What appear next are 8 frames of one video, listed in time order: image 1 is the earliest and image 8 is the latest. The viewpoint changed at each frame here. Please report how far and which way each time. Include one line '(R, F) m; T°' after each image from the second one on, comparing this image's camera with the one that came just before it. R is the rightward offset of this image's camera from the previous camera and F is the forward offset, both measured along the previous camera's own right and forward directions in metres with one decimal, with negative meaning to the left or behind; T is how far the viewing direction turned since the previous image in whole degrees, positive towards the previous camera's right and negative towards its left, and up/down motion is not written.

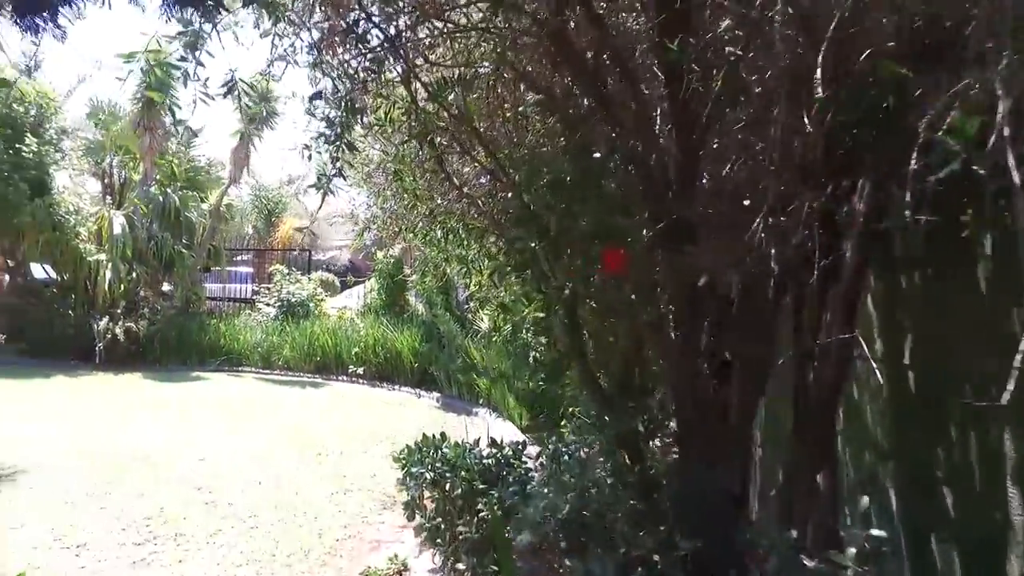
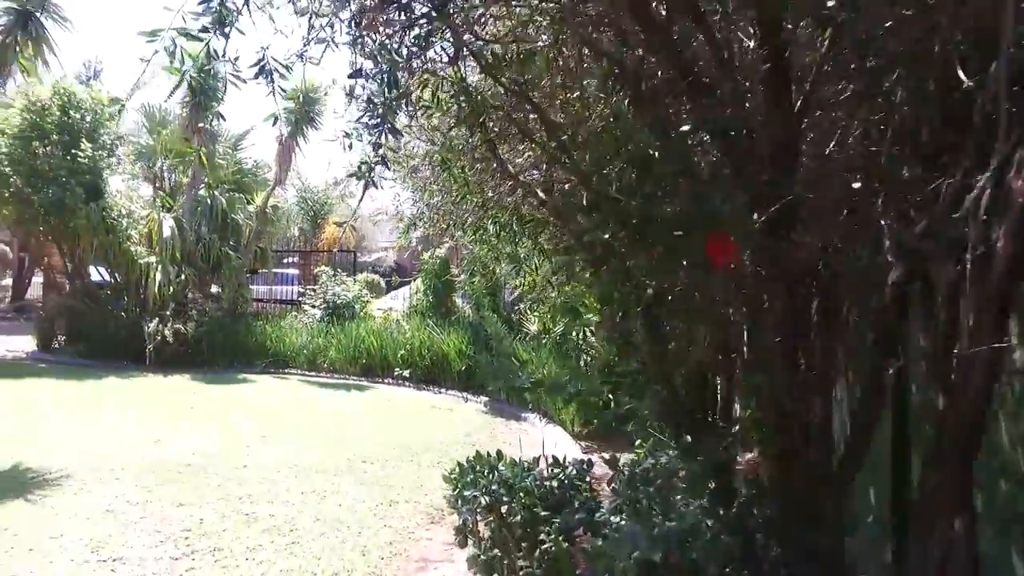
(-0.1, +0.3) m; -4°
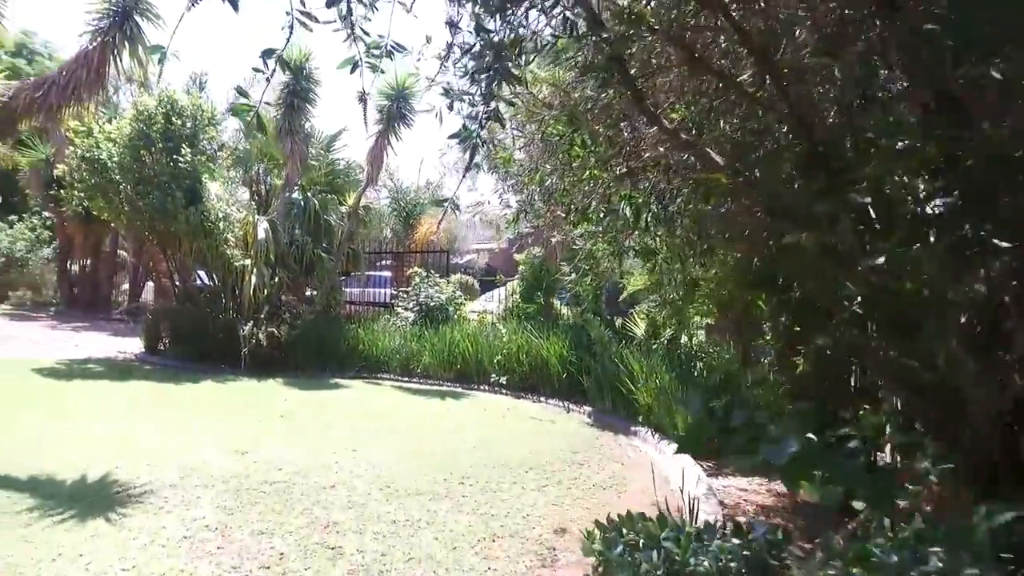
(-0.2, +0.7) m; -7°
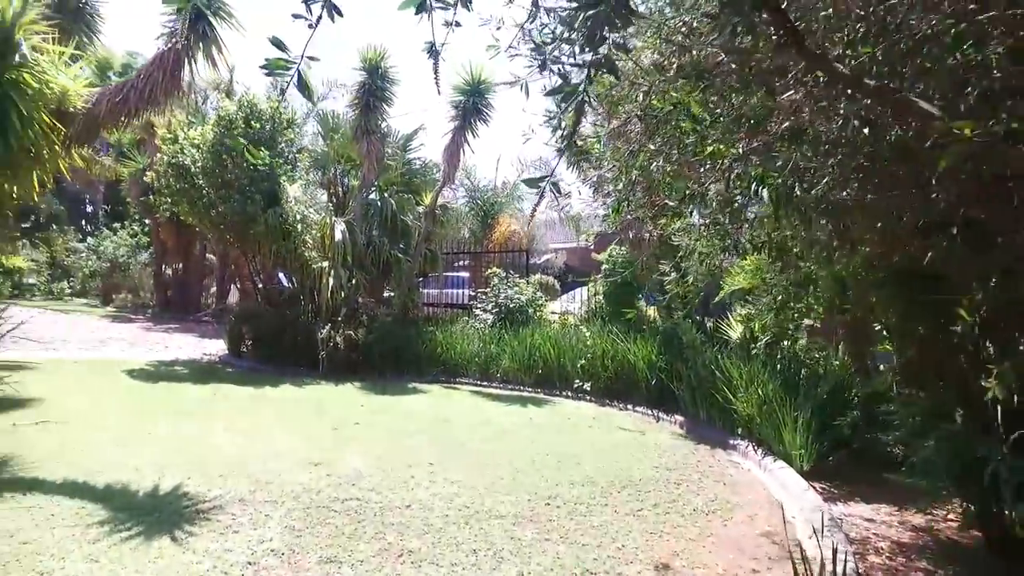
(-0.1, +0.5) m; -6°
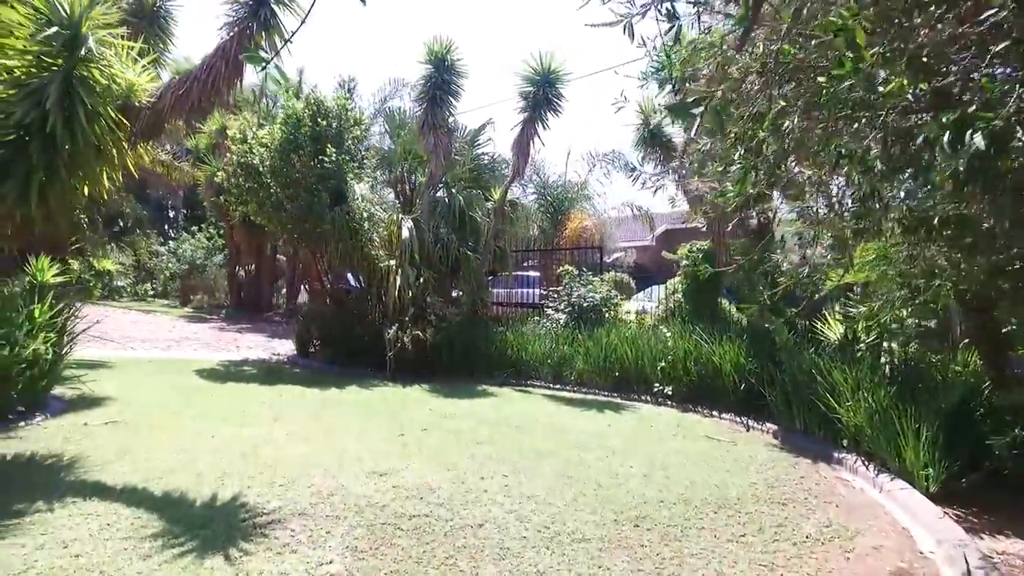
(-0.1, +0.5) m; -5°
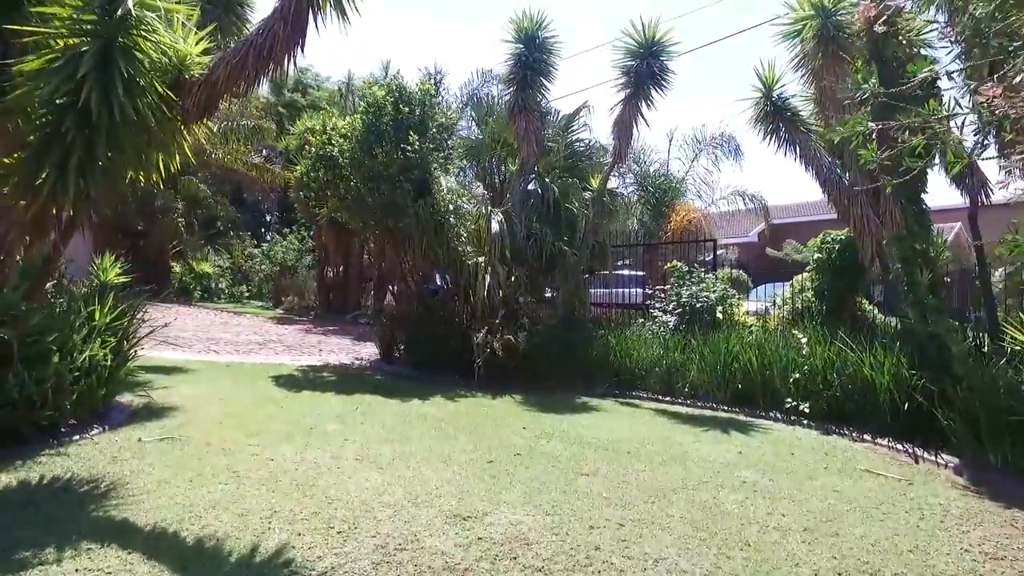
(-0.2, +1.2) m; -7°
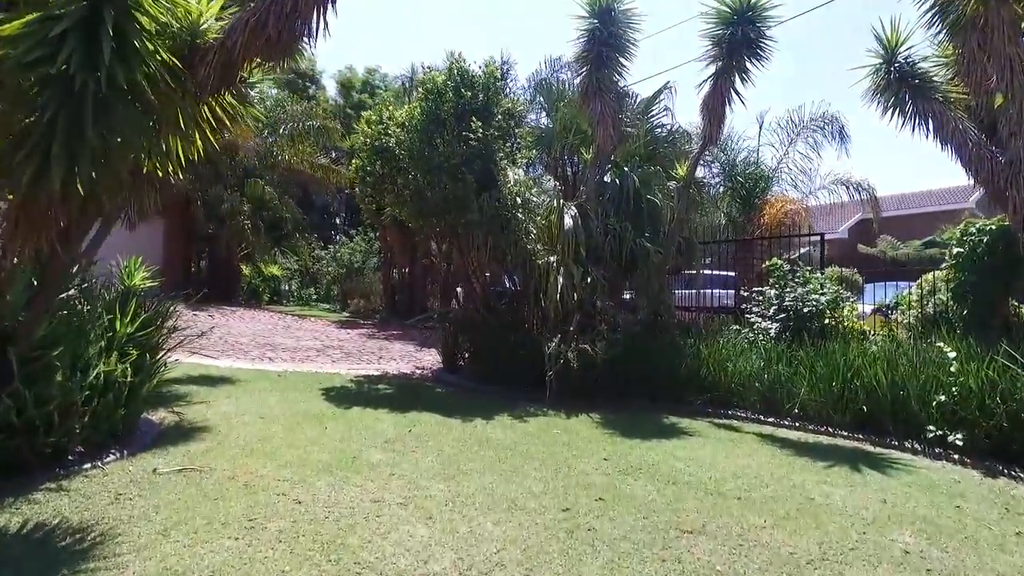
(-0.1, +1.2) m; -6°
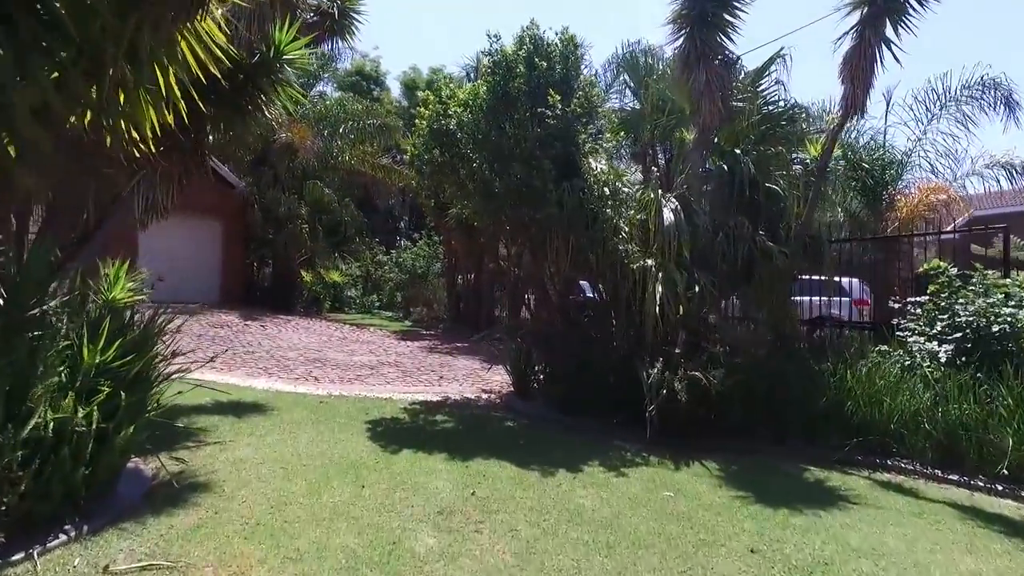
(-0.2, +1.8) m; -5°
